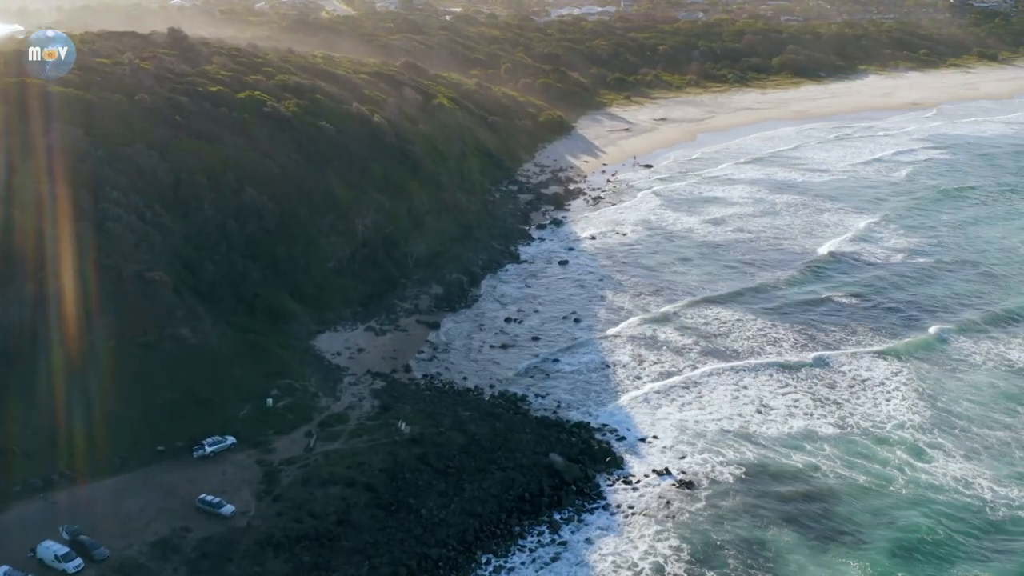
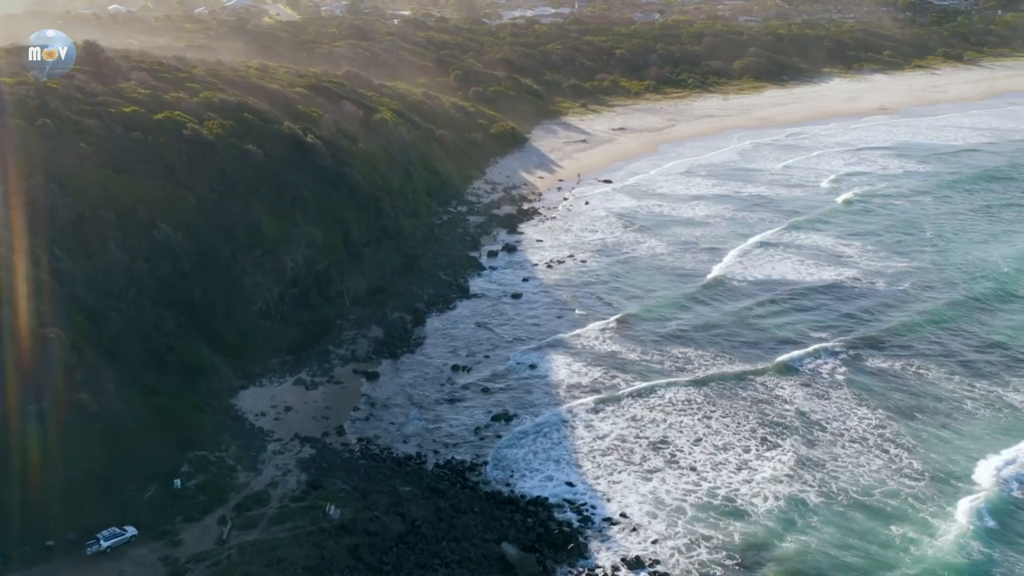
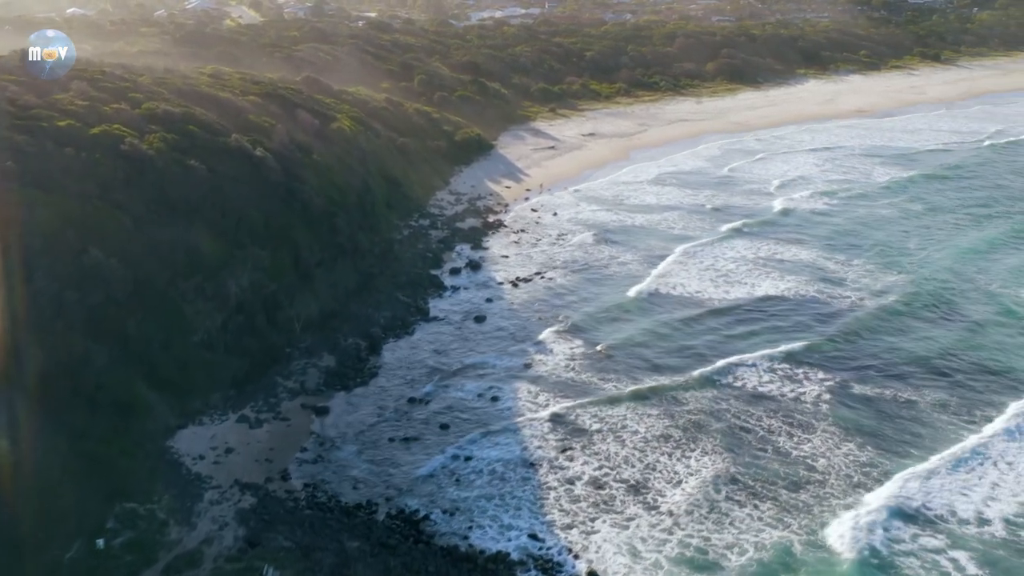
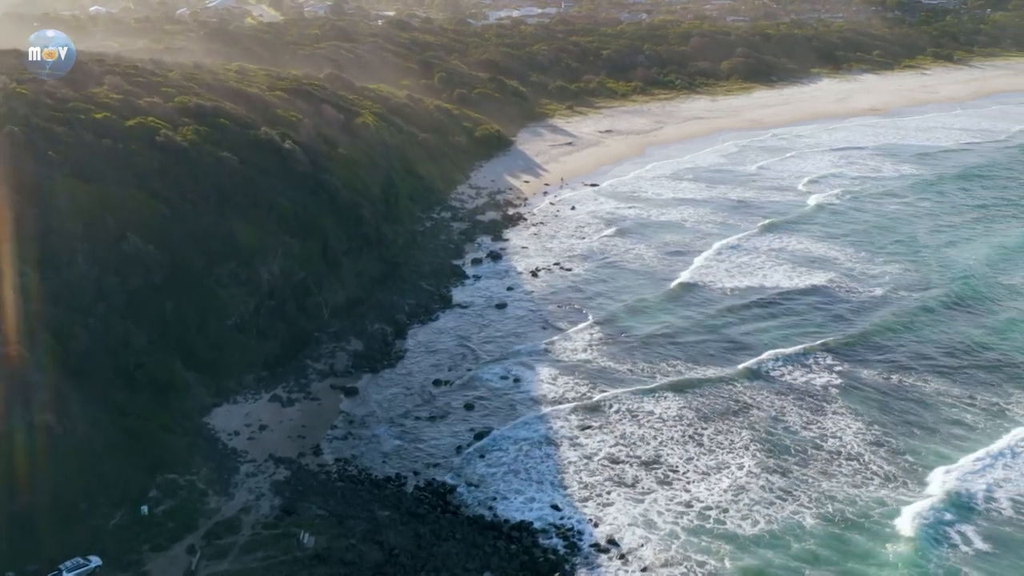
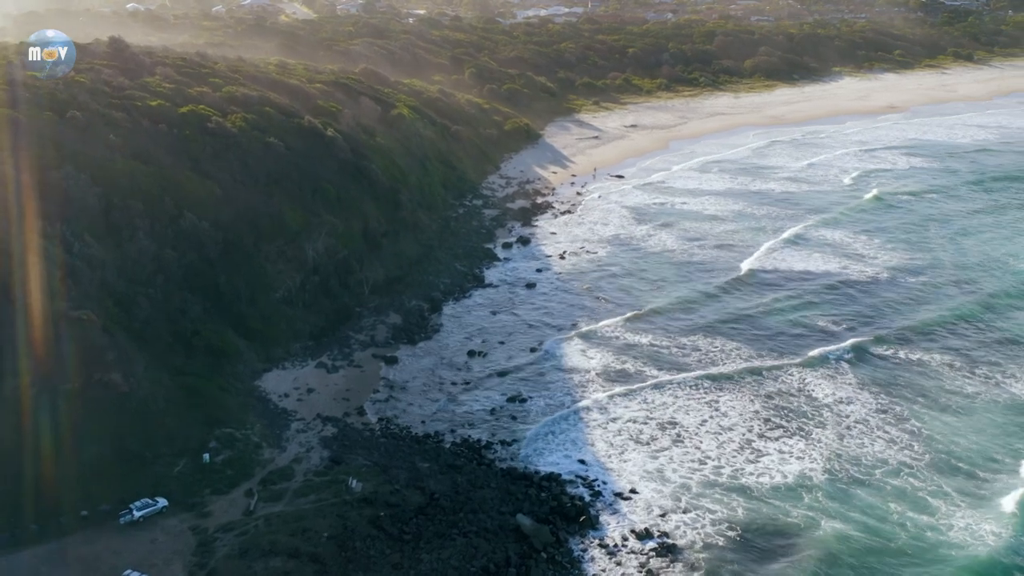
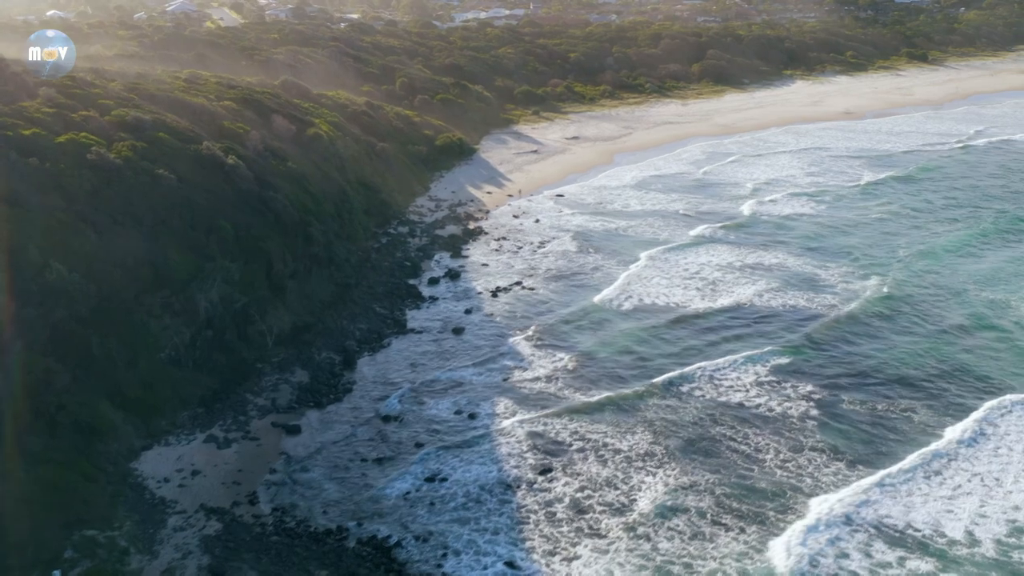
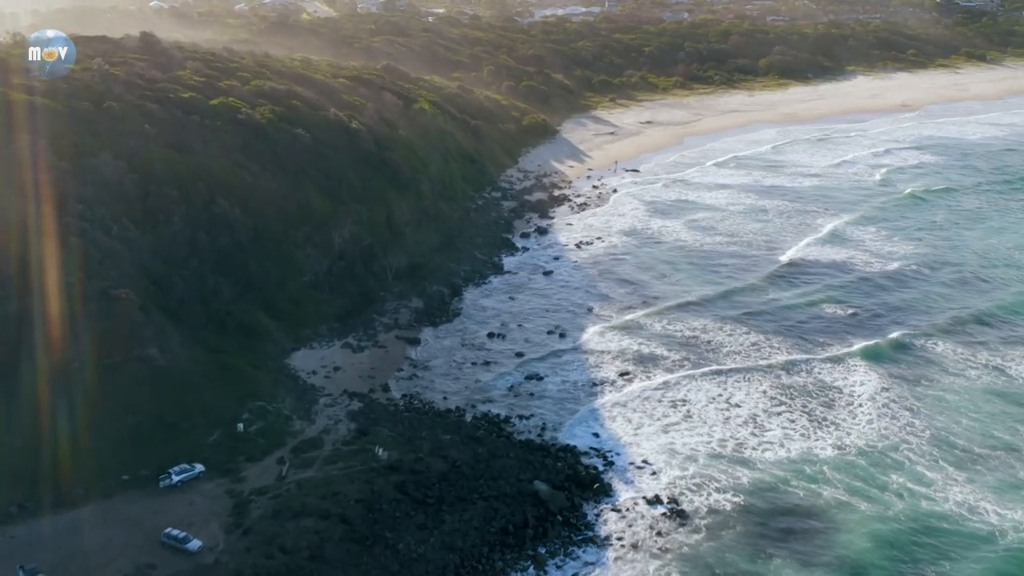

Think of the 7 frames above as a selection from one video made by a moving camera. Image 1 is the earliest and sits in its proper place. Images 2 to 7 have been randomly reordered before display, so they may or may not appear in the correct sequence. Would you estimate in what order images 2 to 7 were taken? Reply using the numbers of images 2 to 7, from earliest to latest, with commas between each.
7, 5, 2, 4, 3, 6
